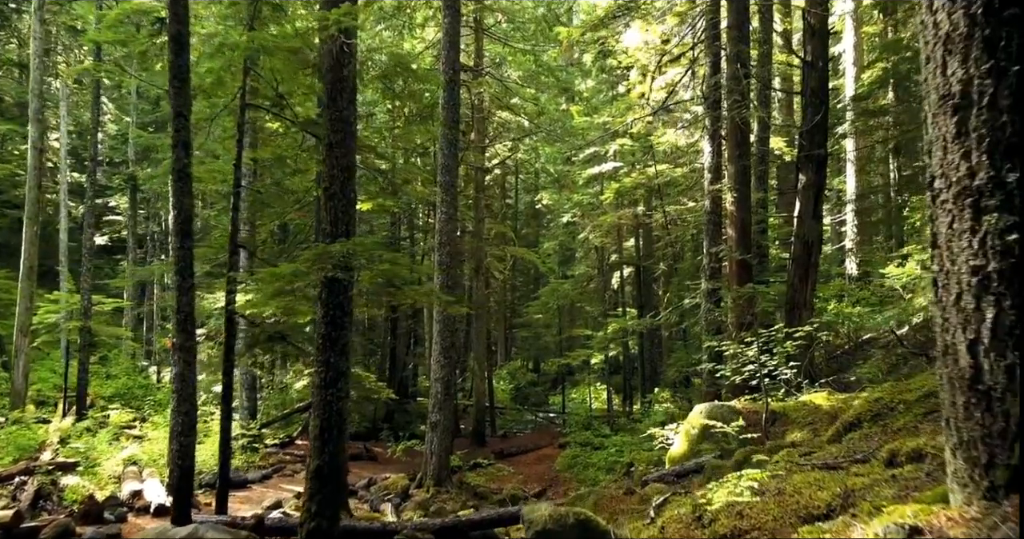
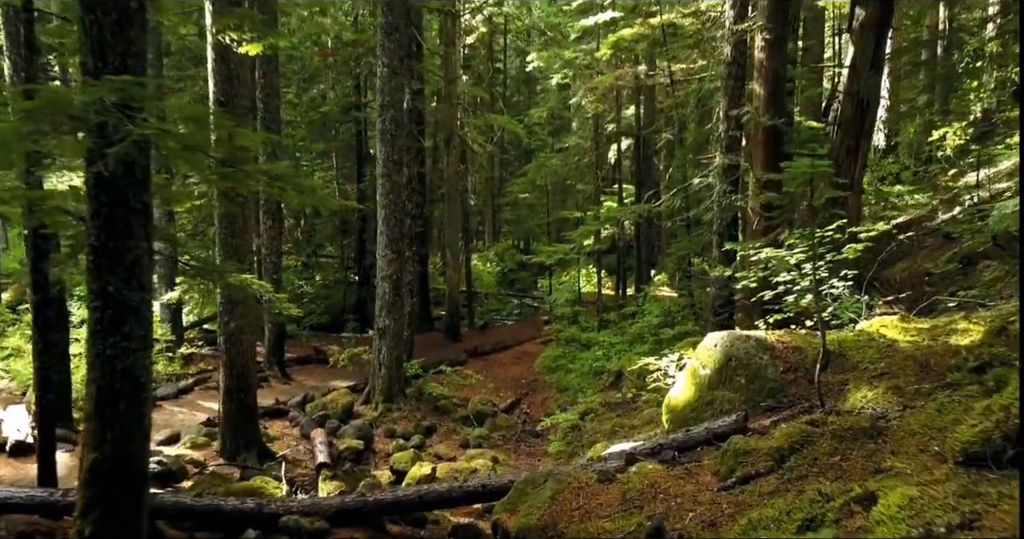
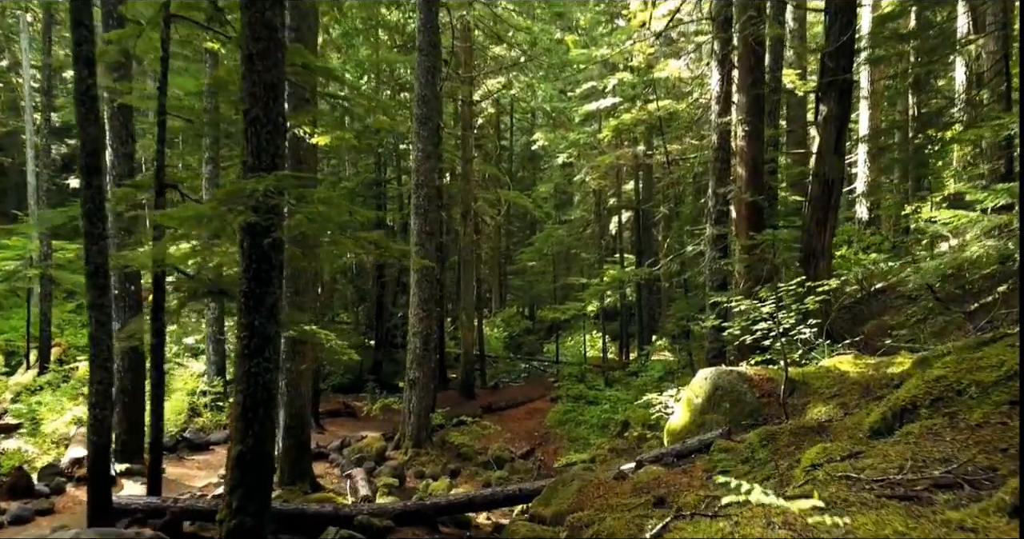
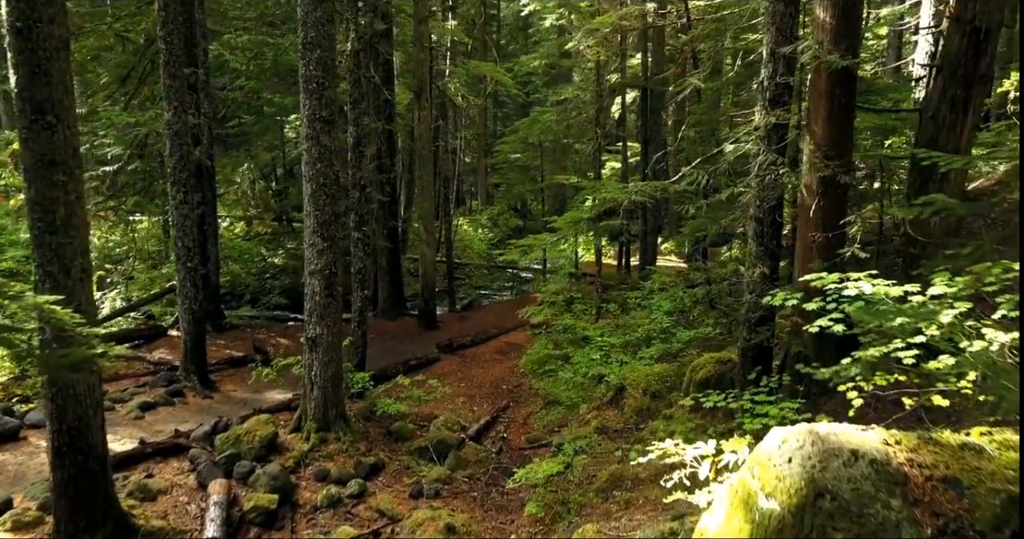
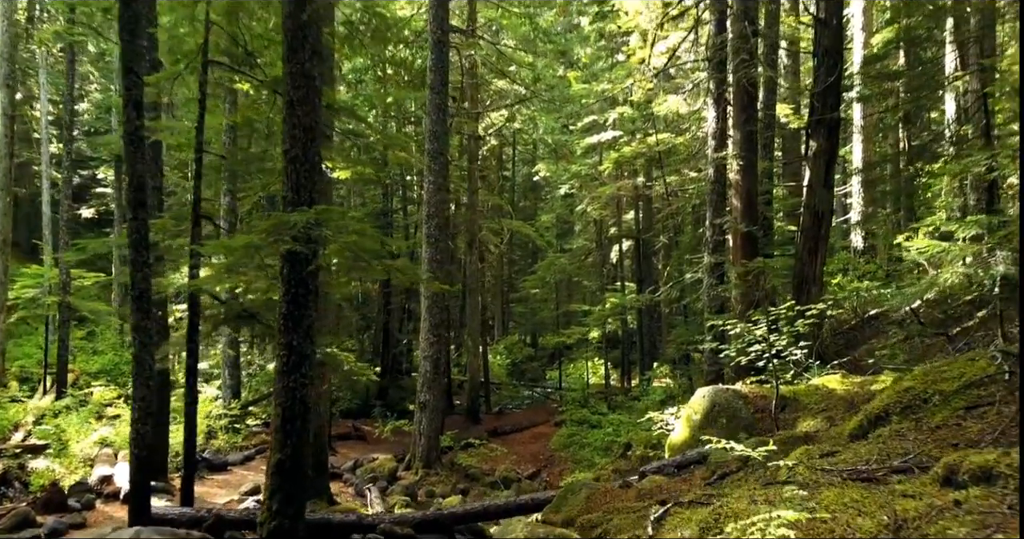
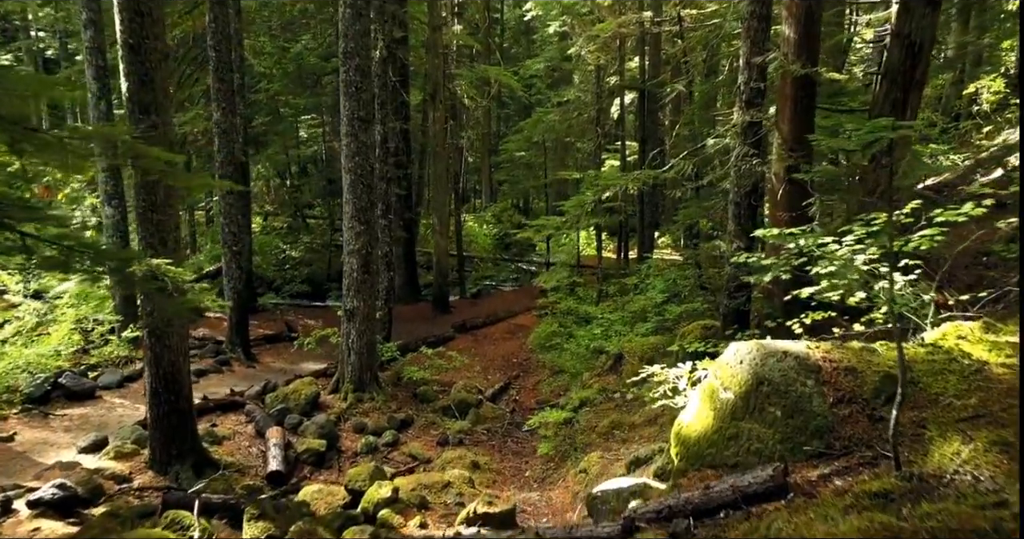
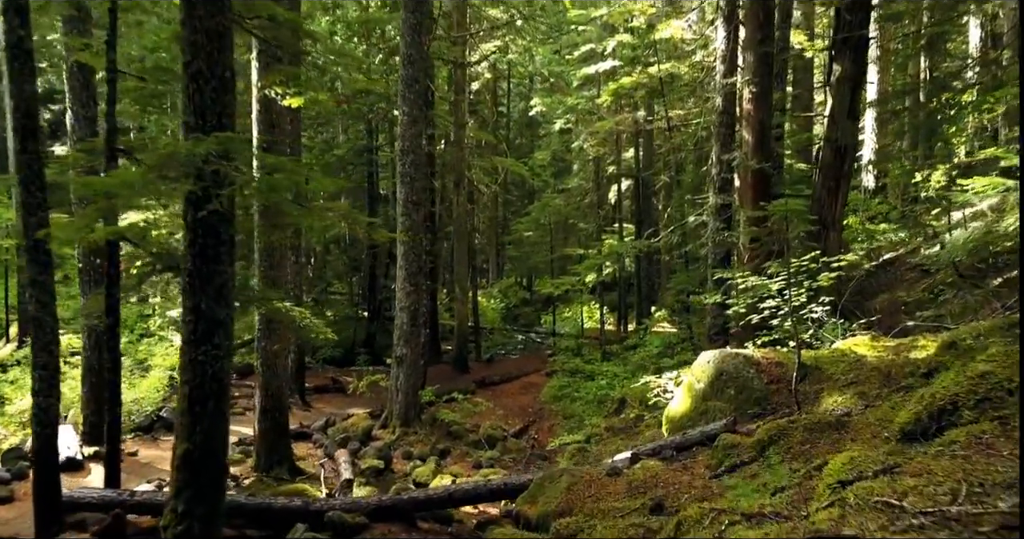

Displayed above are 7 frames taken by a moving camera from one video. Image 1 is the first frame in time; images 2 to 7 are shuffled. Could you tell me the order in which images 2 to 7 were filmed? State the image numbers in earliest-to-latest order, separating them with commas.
5, 3, 7, 2, 6, 4
